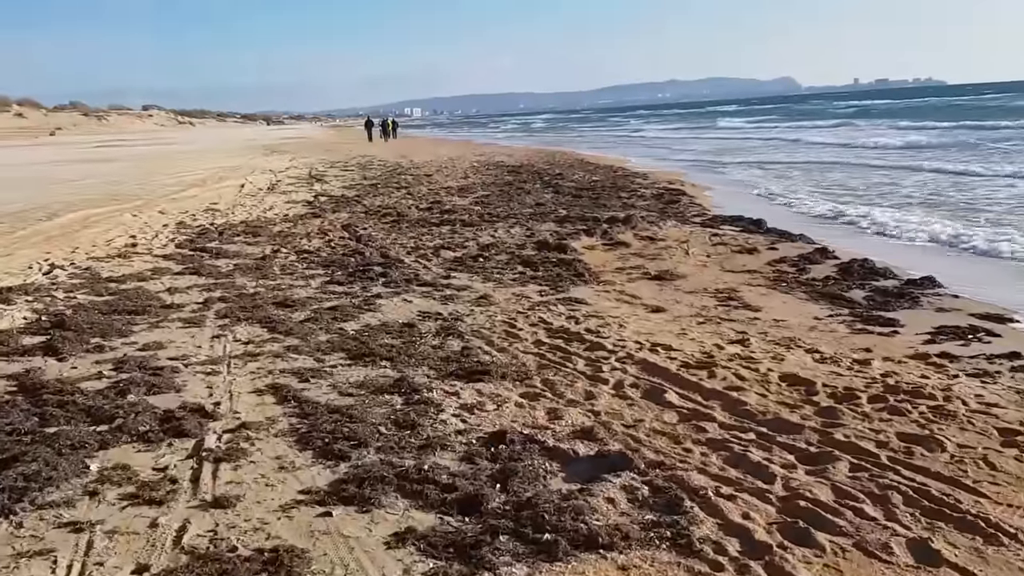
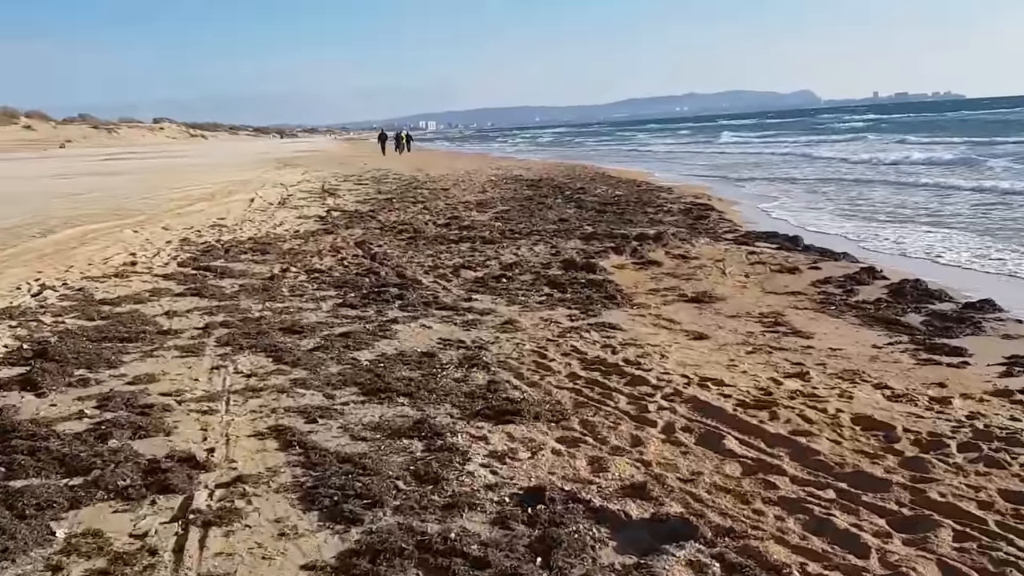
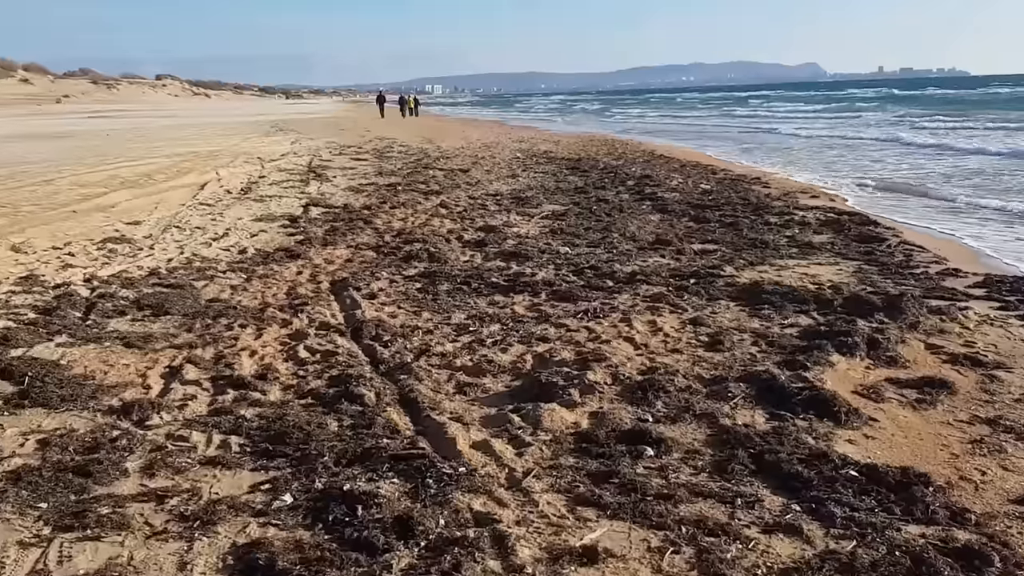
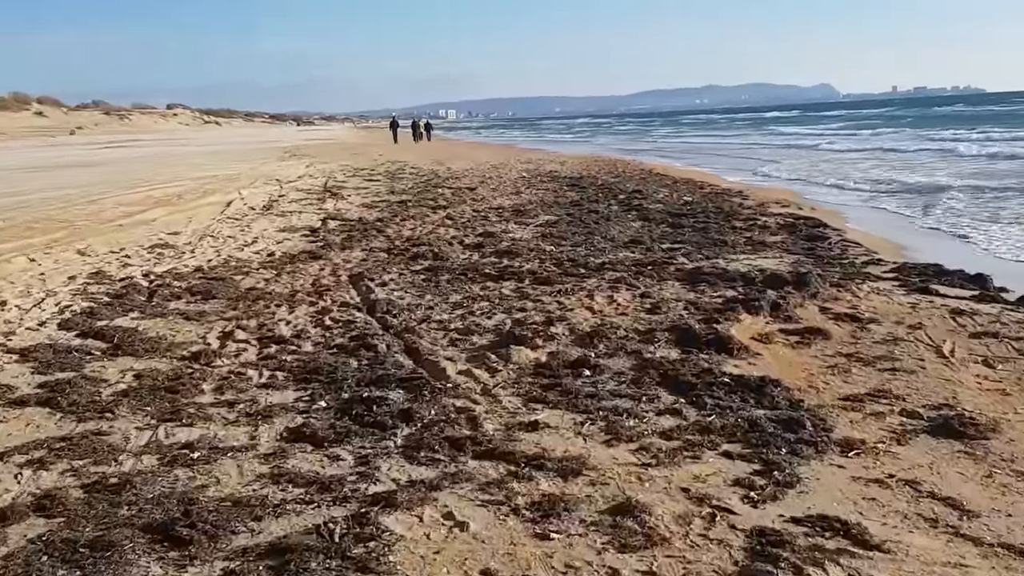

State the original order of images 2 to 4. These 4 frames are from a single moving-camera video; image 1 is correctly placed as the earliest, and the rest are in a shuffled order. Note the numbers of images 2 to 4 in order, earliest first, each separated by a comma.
2, 4, 3
